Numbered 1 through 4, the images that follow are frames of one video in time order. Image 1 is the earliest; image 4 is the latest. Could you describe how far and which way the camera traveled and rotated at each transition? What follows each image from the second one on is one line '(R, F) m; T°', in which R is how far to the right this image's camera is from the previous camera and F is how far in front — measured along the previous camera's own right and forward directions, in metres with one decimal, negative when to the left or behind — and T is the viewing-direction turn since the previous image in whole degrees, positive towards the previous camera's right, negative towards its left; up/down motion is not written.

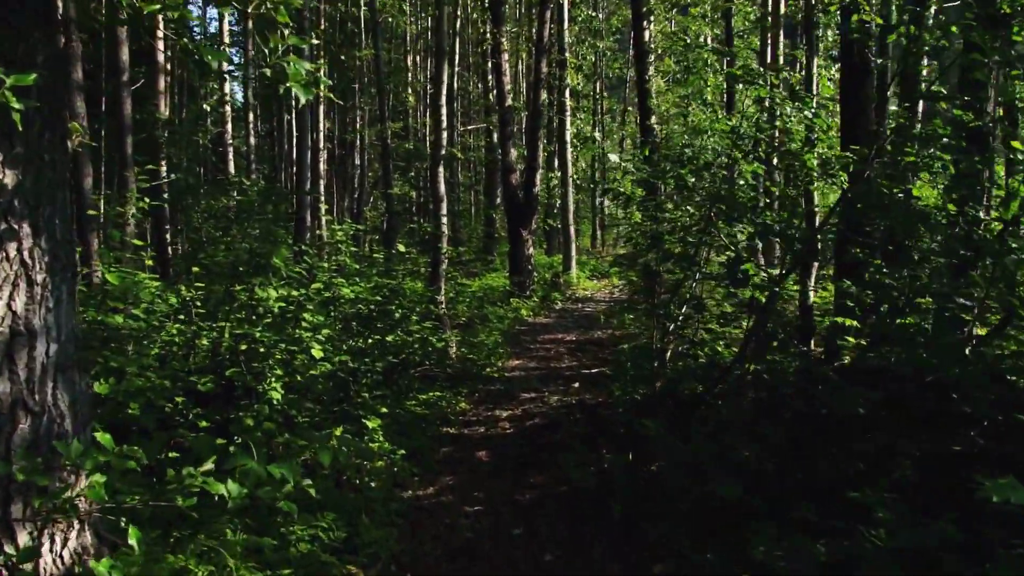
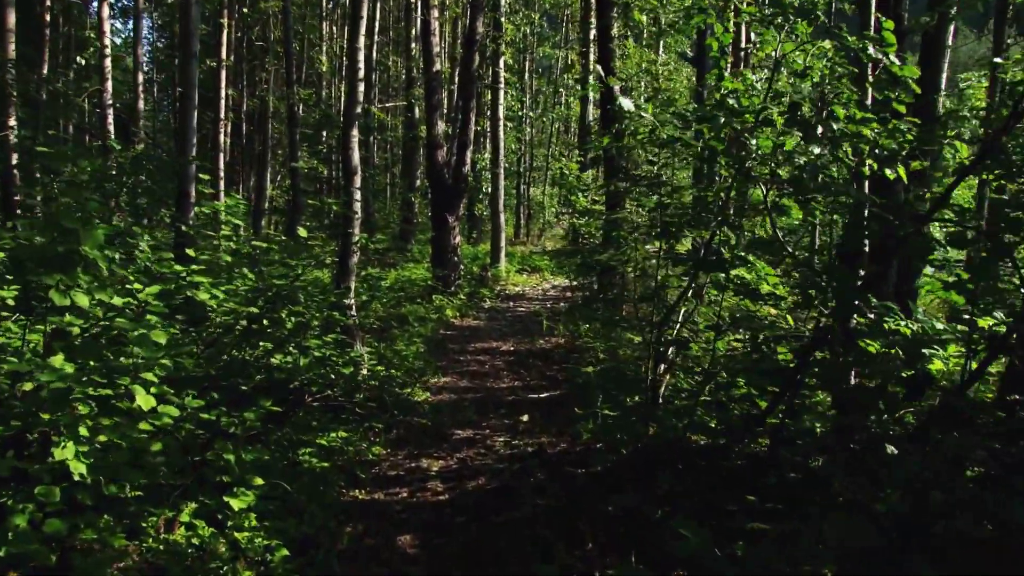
(-0.1, +2.0) m; +5°
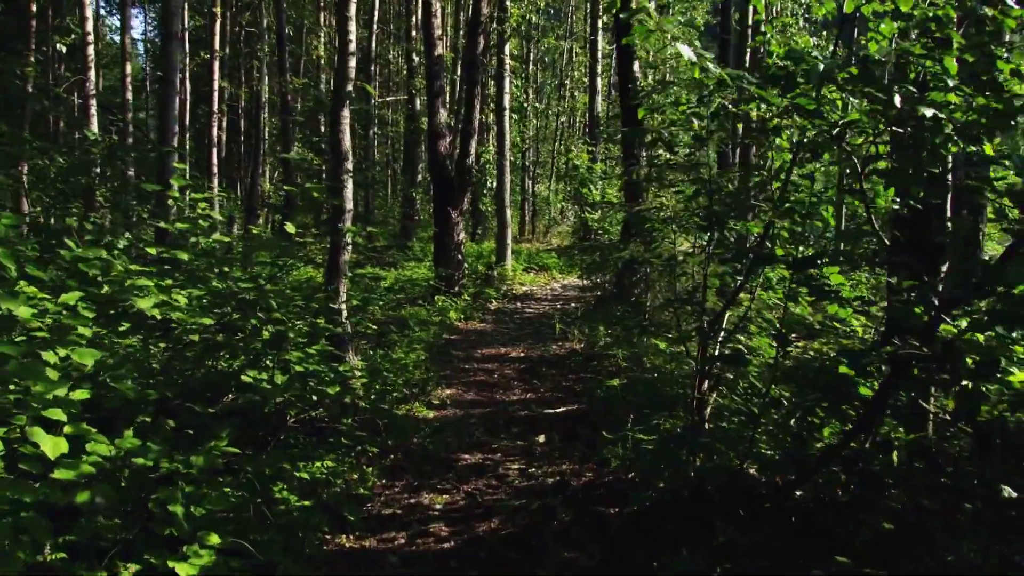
(-0.1, +0.9) m; 0°
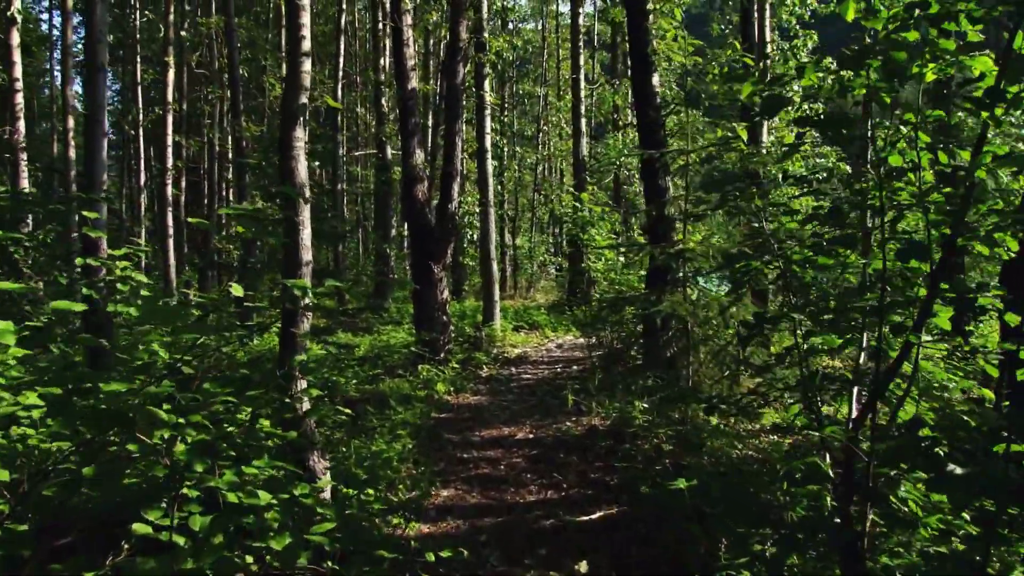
(-0.2, +1.6) m; +1°
